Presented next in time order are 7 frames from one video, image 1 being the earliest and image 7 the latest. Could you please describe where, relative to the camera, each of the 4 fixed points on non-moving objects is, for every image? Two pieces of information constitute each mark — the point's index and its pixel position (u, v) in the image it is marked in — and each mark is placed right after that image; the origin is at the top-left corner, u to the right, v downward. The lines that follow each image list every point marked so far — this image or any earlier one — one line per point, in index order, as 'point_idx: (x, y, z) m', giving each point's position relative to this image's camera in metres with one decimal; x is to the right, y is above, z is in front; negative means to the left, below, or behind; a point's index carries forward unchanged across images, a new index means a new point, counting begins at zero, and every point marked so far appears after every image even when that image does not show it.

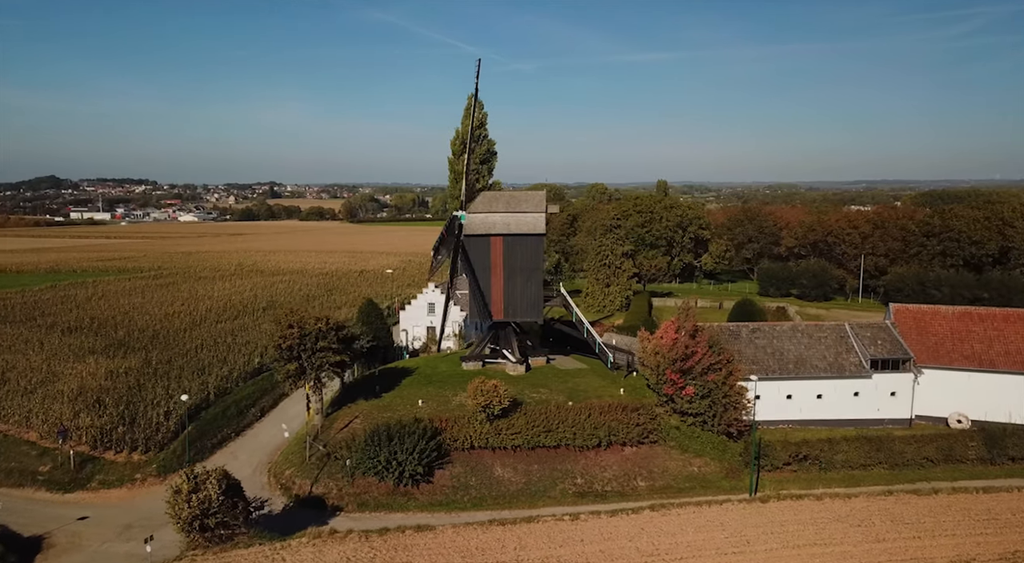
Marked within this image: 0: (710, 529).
0: (+4.6, -5.8, +15.2) m
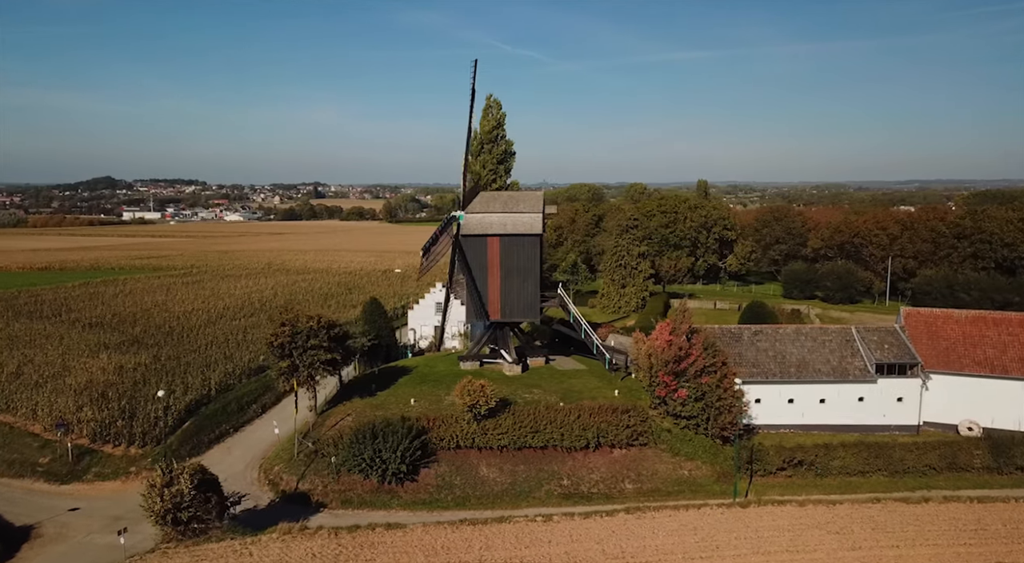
0: (+3.9, -5.8, +15.0) m
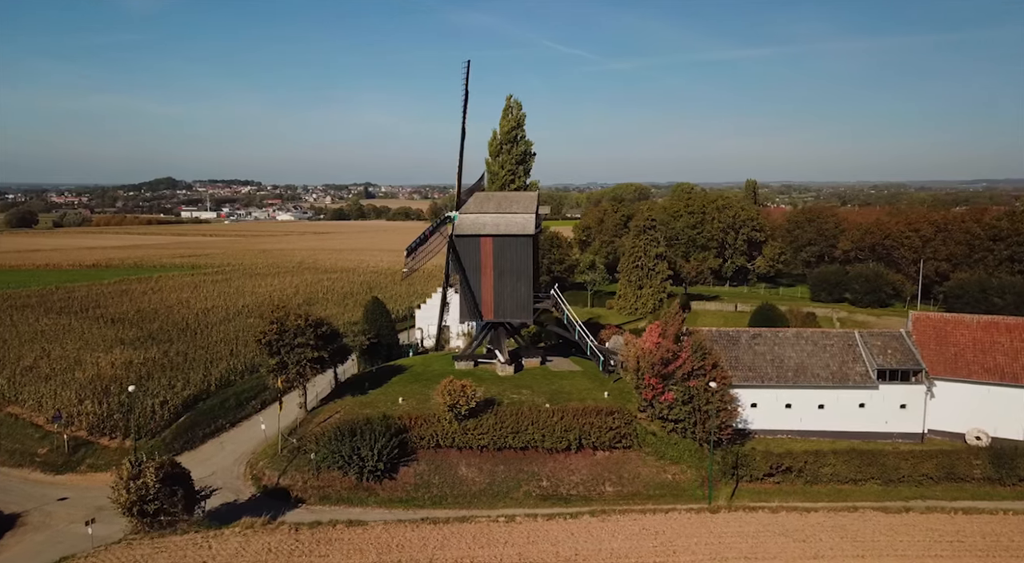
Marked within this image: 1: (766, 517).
0: (+3.0, -5.8, +14.7) m
1: (+6.3, -5.9, +16.2) m
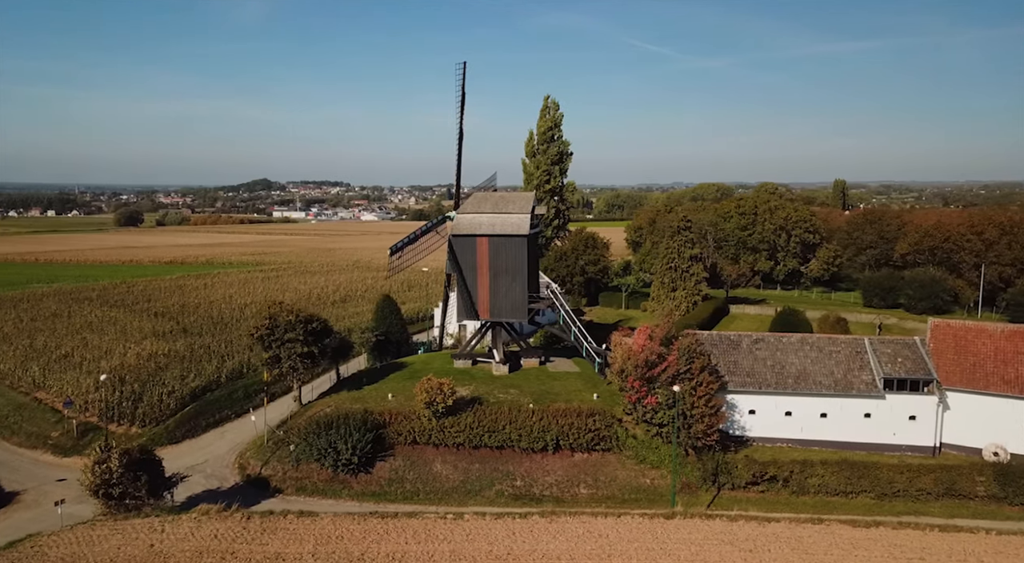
0: (+1.6, -5.8, +14.6) m
1: (+5.0, -5.9, +15.7) m
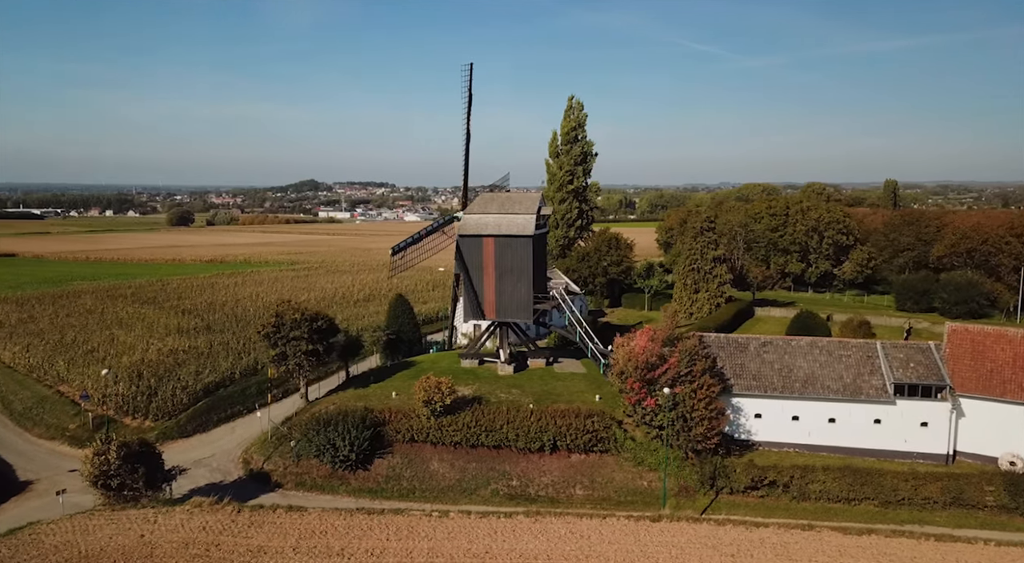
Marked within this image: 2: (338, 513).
0: (+1.2, -5.8, +14.6) m
1: (+4.6, -6.0, +15.6) m
2: (-4.2, -5.6, +15.8) m
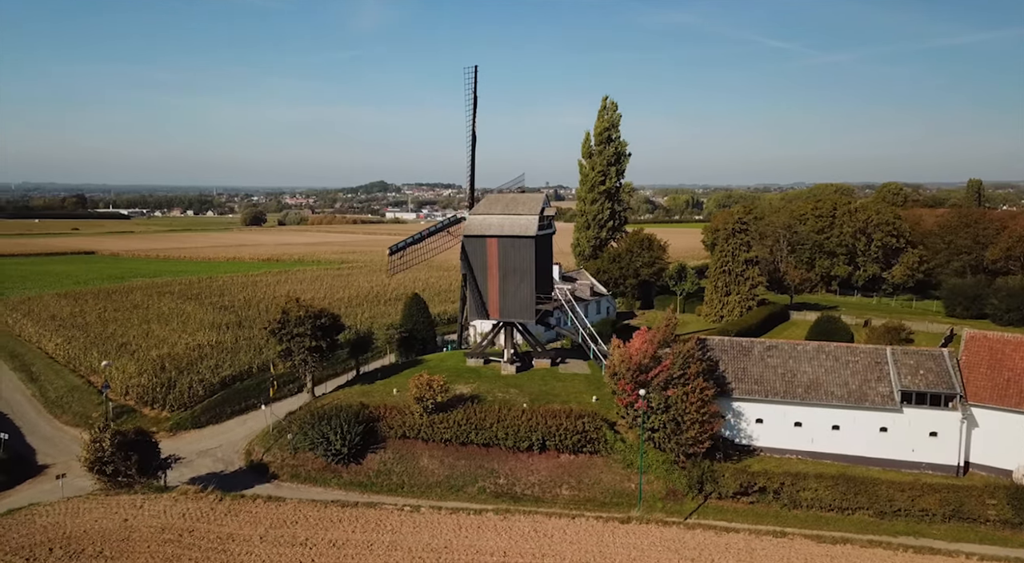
0: (+0.3, -5.9, +14.8) m
1: (+3.9, -6.0, +15.5) m
2: (-5.0, -5.6, +16.3) m
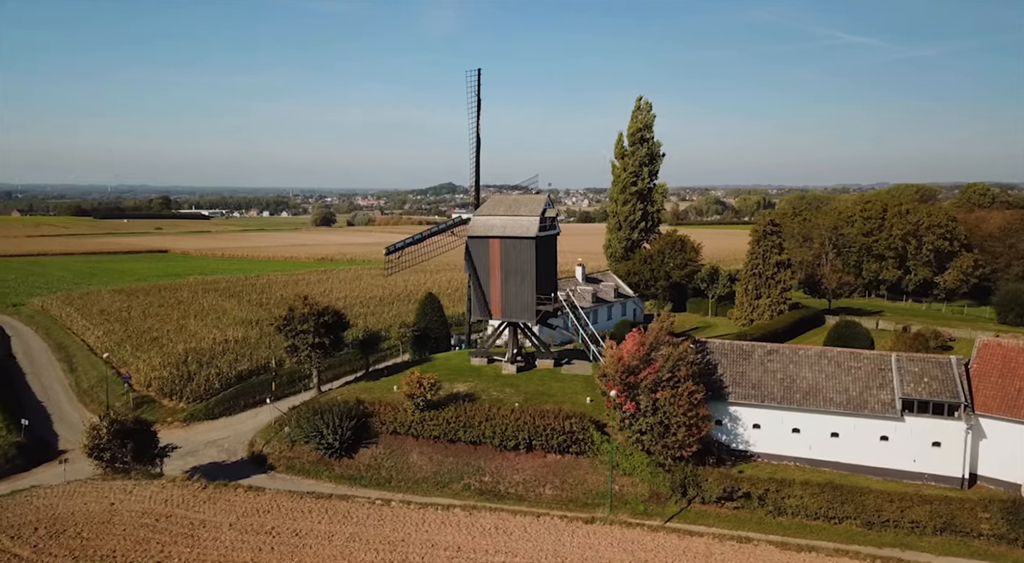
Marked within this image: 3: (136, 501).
0: (-0.6, -5.9, +15.2) m
1: (+3.0, -6.1, +15.7) m
2: (-5.8, -5.6, +17.1) m
3: (-9.4, -5.5, +16.2) m
